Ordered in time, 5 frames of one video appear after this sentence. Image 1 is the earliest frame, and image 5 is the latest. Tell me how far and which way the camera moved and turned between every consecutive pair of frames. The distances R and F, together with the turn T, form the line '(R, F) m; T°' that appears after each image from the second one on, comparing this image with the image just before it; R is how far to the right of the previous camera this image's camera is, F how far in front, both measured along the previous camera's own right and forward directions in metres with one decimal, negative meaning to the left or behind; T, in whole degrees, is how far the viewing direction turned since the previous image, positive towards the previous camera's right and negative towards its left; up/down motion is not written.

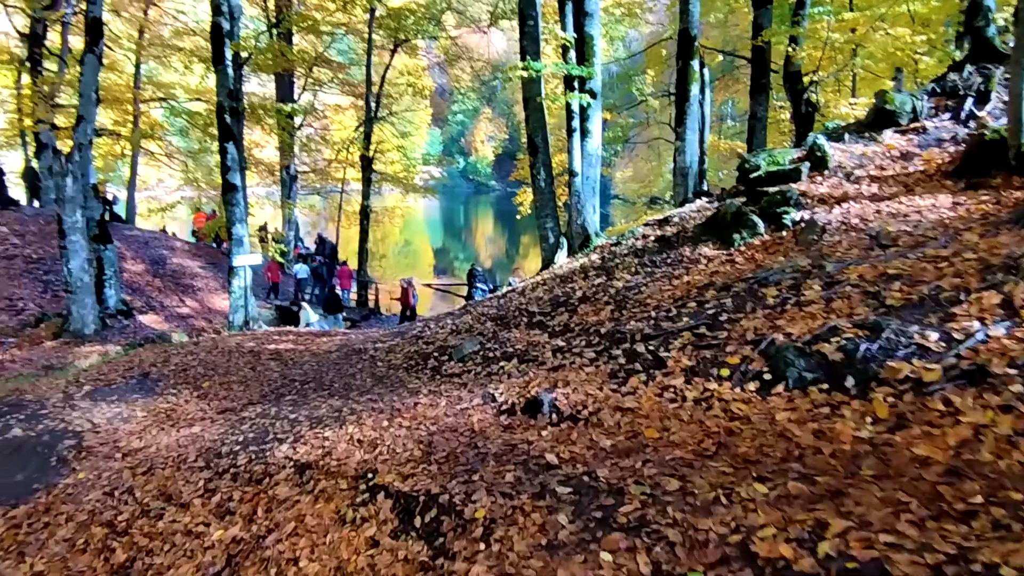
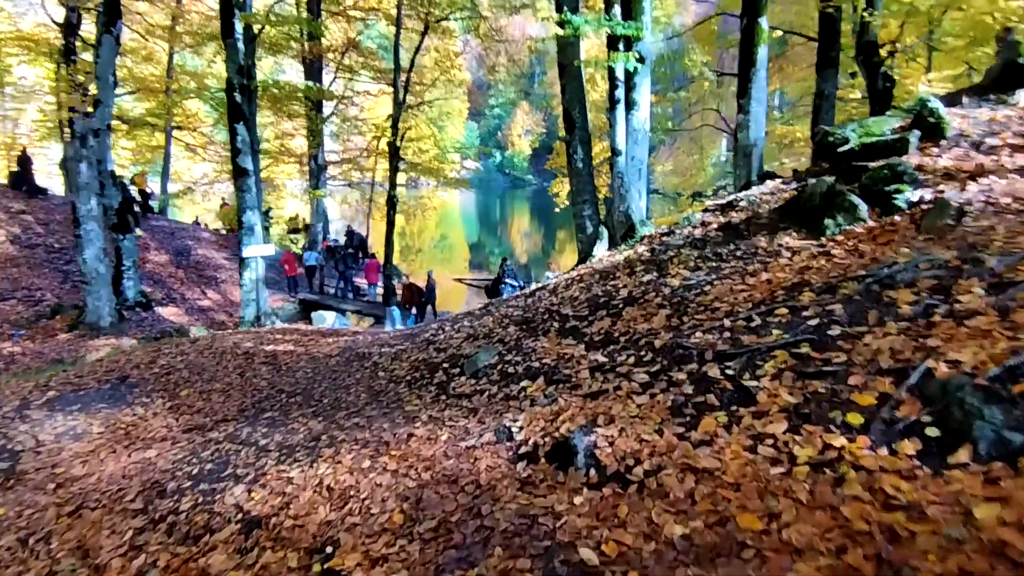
(+0.1, +1.5) m; -4°
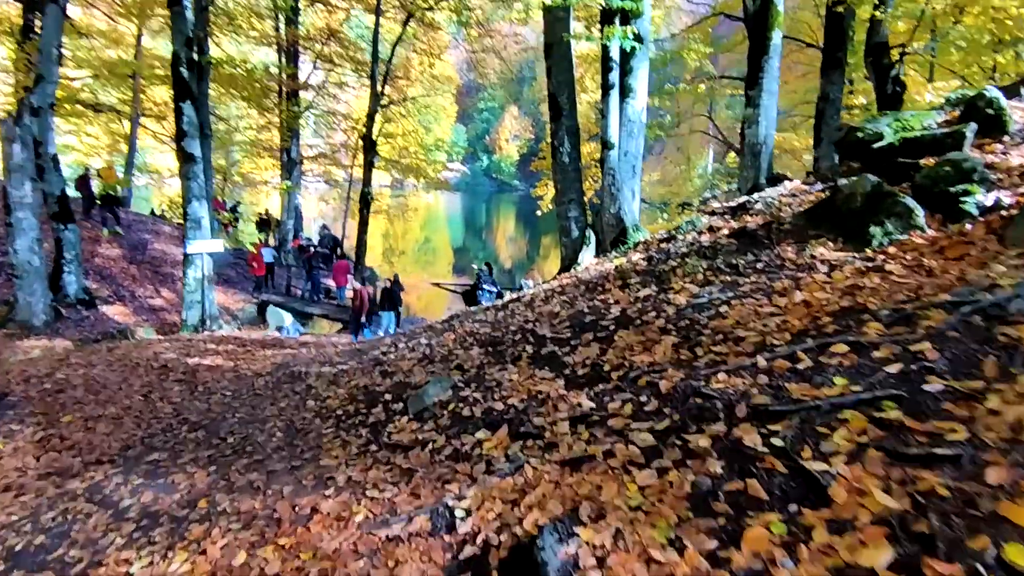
(+0.2, +1.3) m; +2°
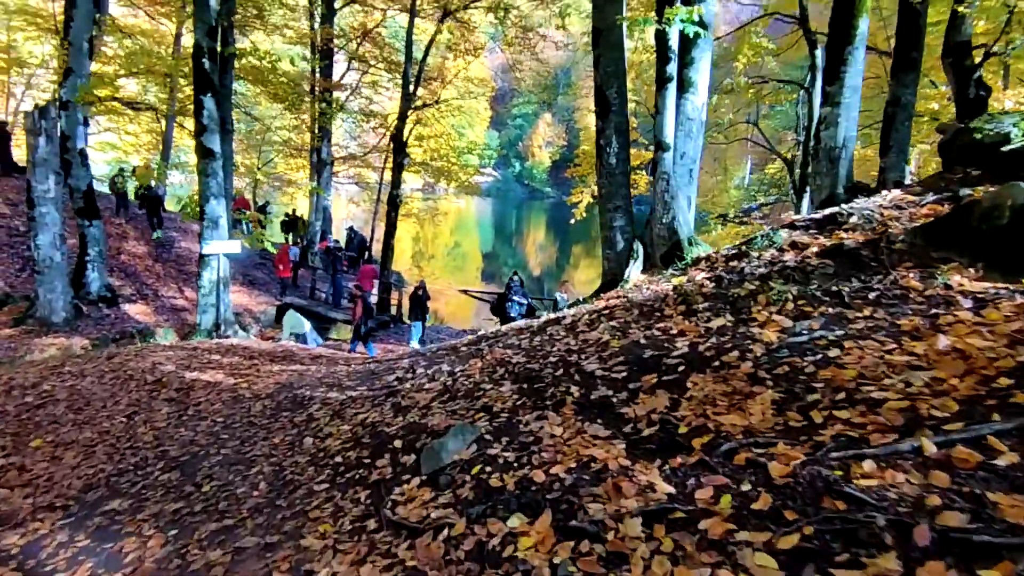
(-0.1, +1.0) m; -3°
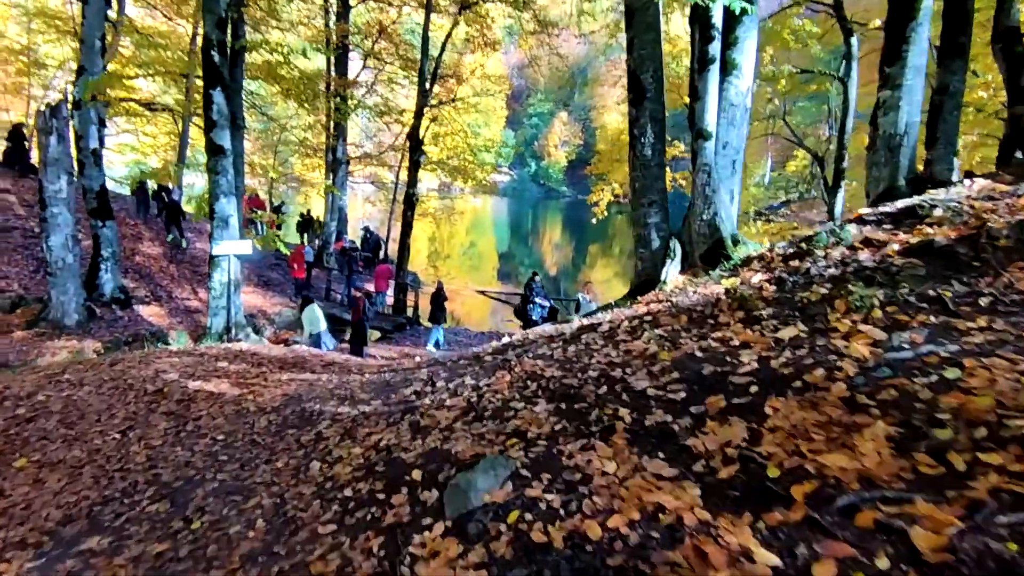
(-0.1, +0.6) m; -2°
